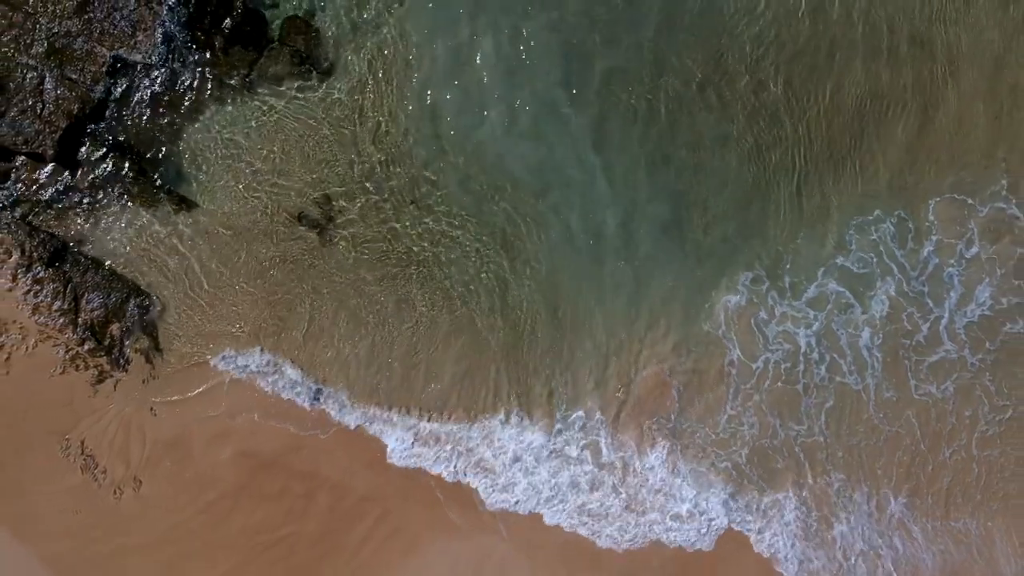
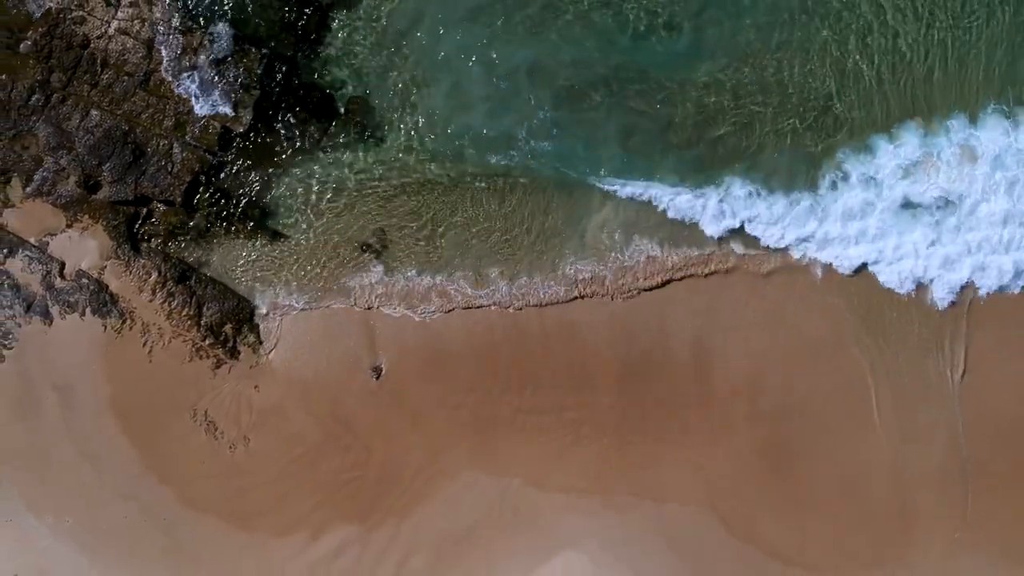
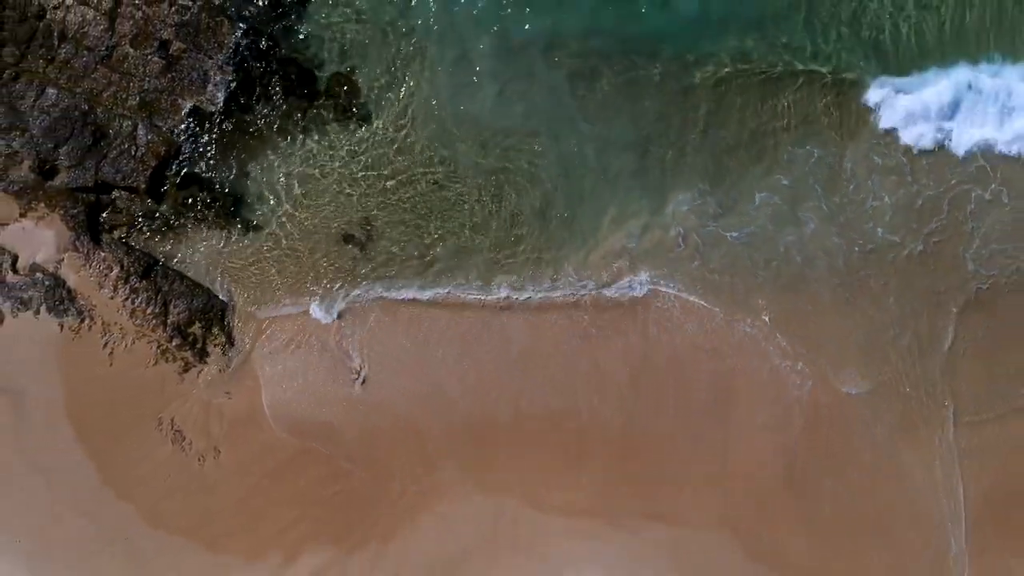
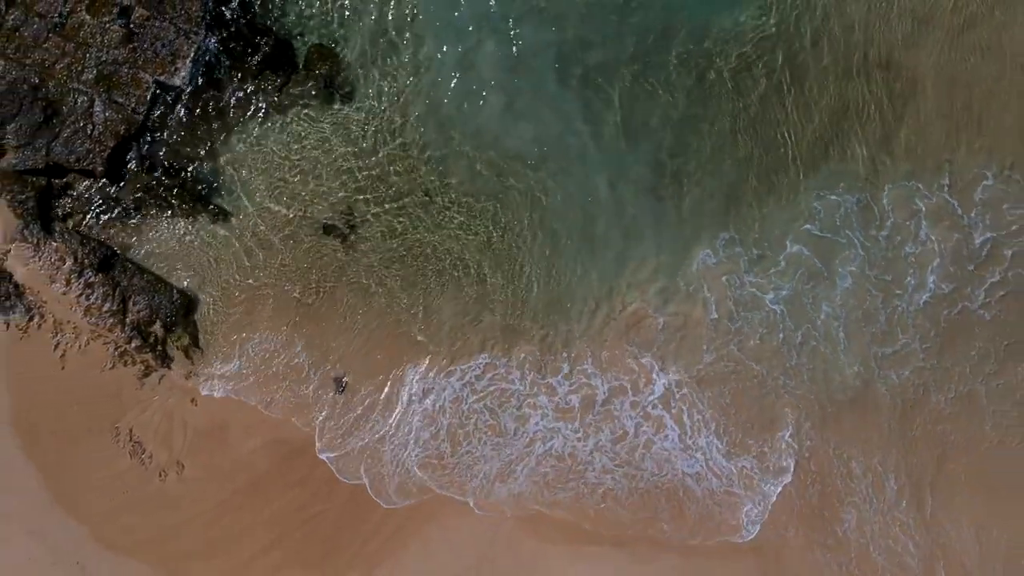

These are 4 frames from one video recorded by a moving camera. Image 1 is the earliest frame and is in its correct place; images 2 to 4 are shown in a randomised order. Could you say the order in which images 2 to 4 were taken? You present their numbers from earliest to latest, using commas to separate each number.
4, 3, 2
